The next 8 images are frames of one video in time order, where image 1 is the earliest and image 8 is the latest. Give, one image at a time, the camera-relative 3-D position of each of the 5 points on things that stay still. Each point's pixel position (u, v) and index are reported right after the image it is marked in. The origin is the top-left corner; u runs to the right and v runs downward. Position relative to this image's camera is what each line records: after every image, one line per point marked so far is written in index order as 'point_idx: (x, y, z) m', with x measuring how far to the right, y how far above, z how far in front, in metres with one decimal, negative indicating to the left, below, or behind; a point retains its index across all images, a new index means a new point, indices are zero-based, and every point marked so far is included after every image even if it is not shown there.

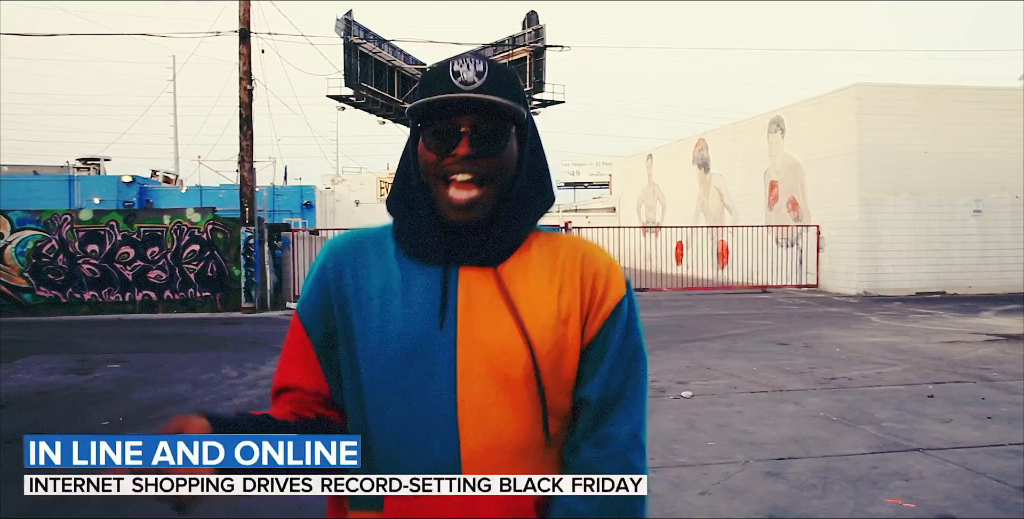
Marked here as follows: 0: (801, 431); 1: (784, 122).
0: (+2.2, -1.3, +5.2) m
1: (+7.7, +3.9, +19.6) m
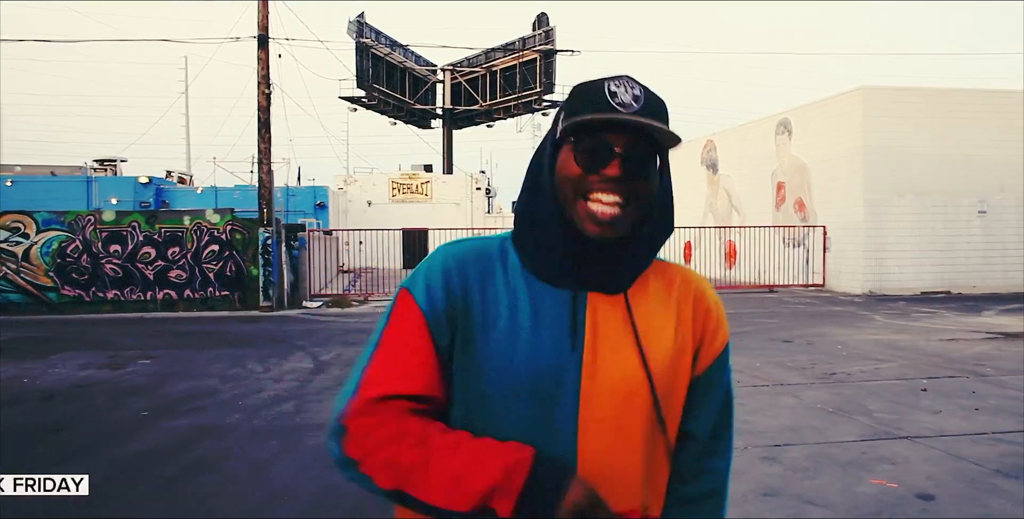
0: (+2.3, -1.3, +5.5) m
1: (+8.0, +3.9, +19.8) m
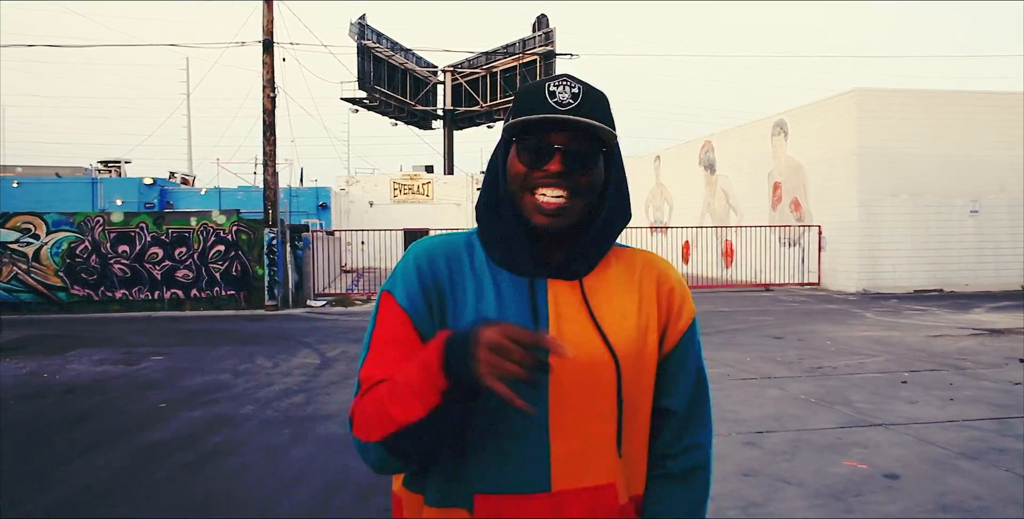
0: (+2.3, -1.3, +5.8) m
1: (+8.0, +3.9, +20.1) m
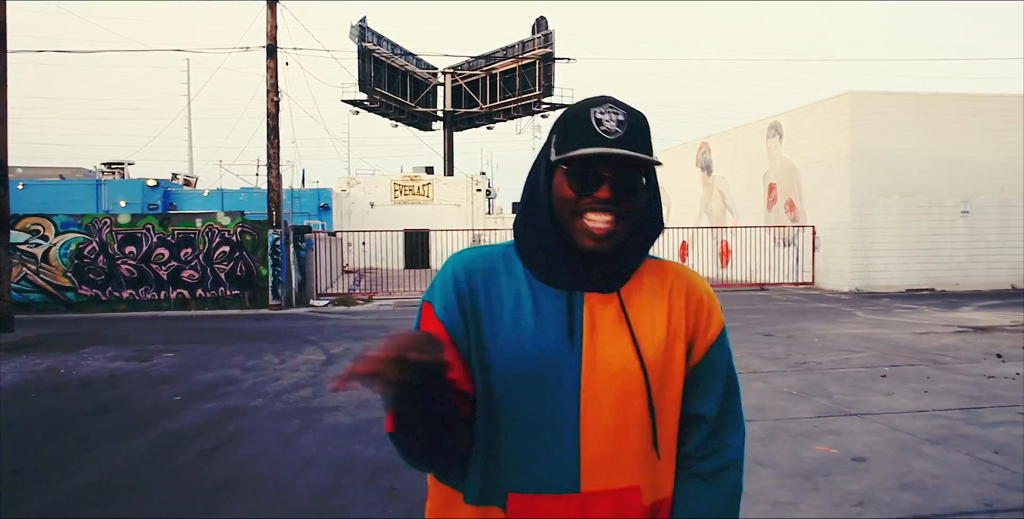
0: (+2.2, -1.3, +6.2) m
1: (+8.0, +3.9, +20.5) m
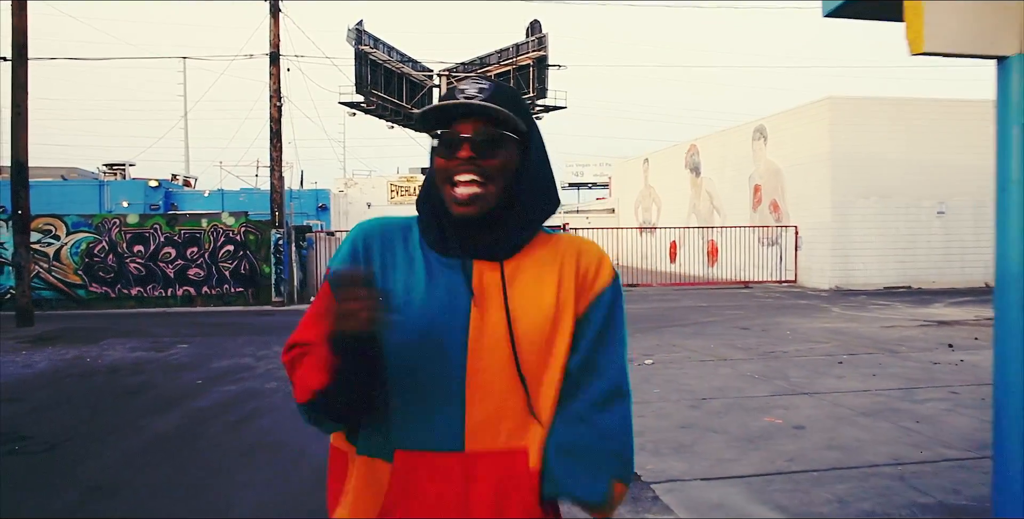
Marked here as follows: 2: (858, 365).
0: (+2.1, -1.2, +6.9) m
1: (+7.8, +3.9, +21.2) m
2: (+3.9, -1.2, +7.8) m
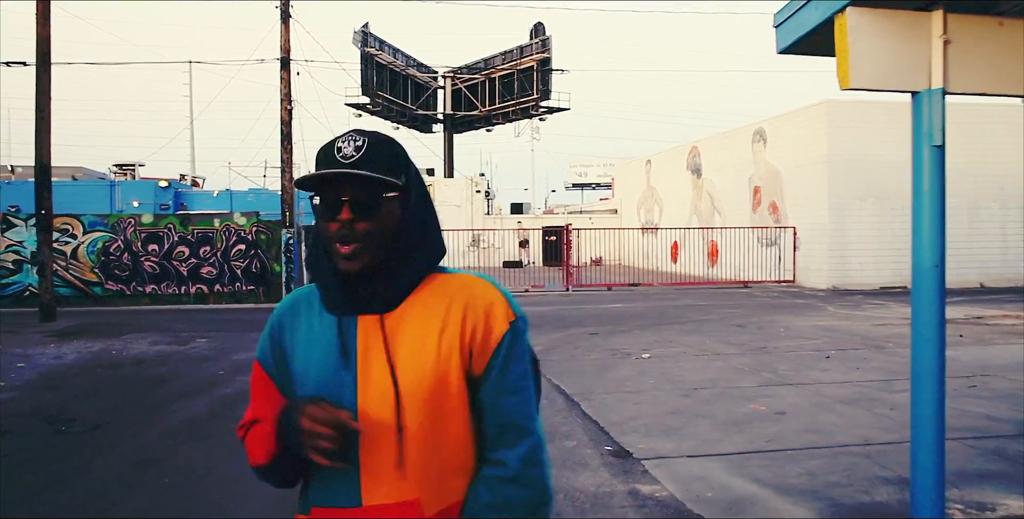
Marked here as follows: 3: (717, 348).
0: (+2.2, -1.2, +7.3) m
1: (+7.9, +3.9, +21.6) m
2: (+3.9, -1.2, +8.3) m
3: (+2.7, -1.2, +9.3) m
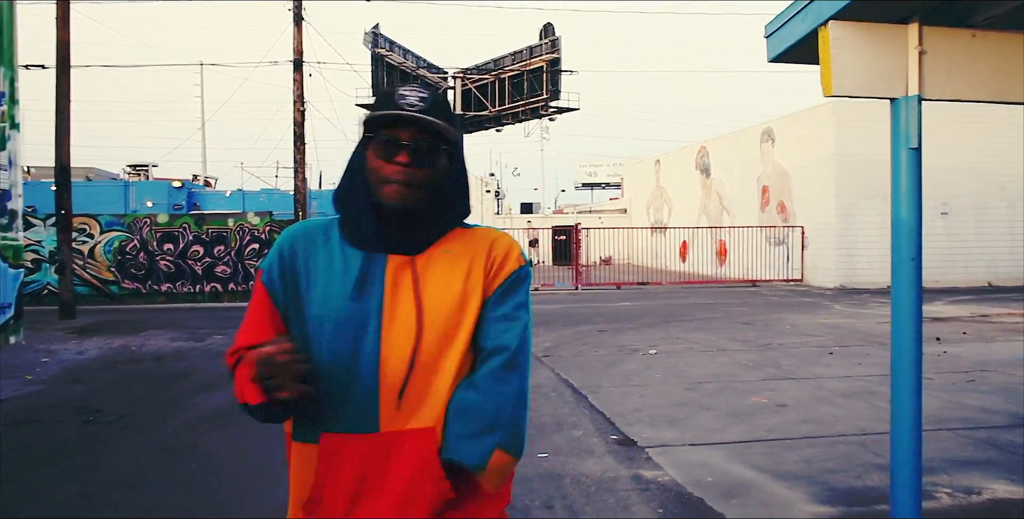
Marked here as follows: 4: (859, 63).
0: (+2.3, -1.2, +7.5) m
1: (+8.2, +3.9, +21.7) m
2: (+4.1, -1.2, +8.4) m
3: (+2.9, -1.2, +9.5) m
4: (+1.4, +0.8, +2.8) m
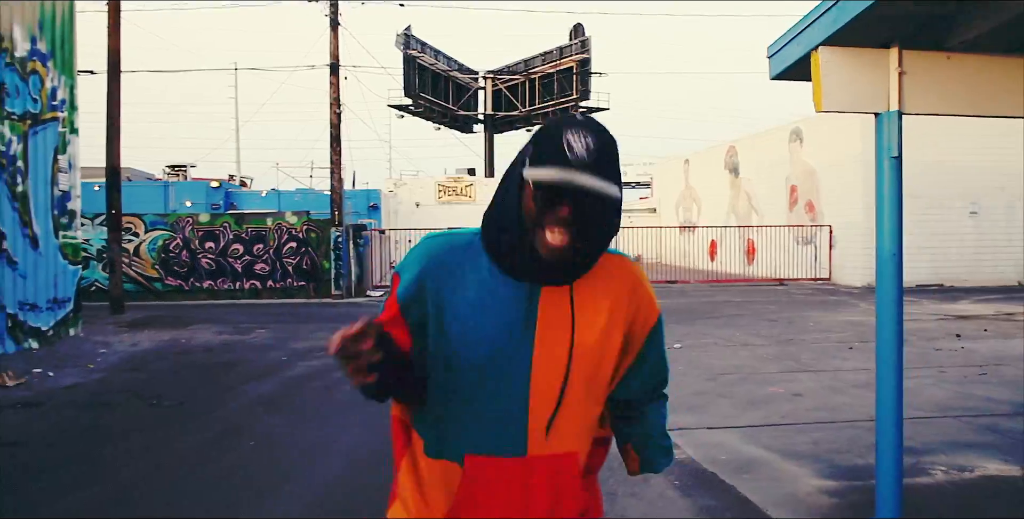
0: (+2.6, -1.2, +7.8) m
1: (+9.1, +4.0, +21.8) m
2: (+4.4, -1.1, +8.7) m
3: (+3.3, -1.1, +9.8) m
4: (+1.5, +0.8, +3.2) m
